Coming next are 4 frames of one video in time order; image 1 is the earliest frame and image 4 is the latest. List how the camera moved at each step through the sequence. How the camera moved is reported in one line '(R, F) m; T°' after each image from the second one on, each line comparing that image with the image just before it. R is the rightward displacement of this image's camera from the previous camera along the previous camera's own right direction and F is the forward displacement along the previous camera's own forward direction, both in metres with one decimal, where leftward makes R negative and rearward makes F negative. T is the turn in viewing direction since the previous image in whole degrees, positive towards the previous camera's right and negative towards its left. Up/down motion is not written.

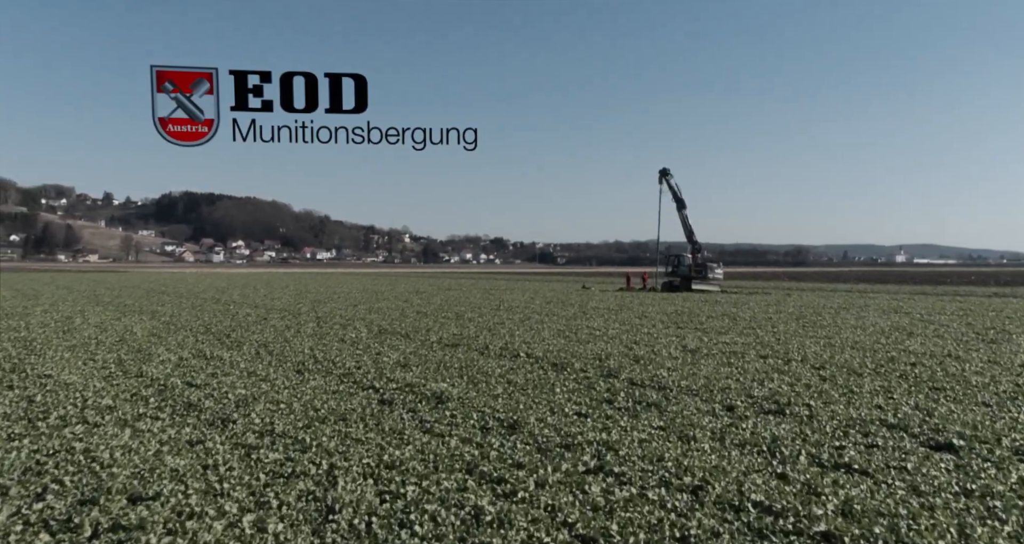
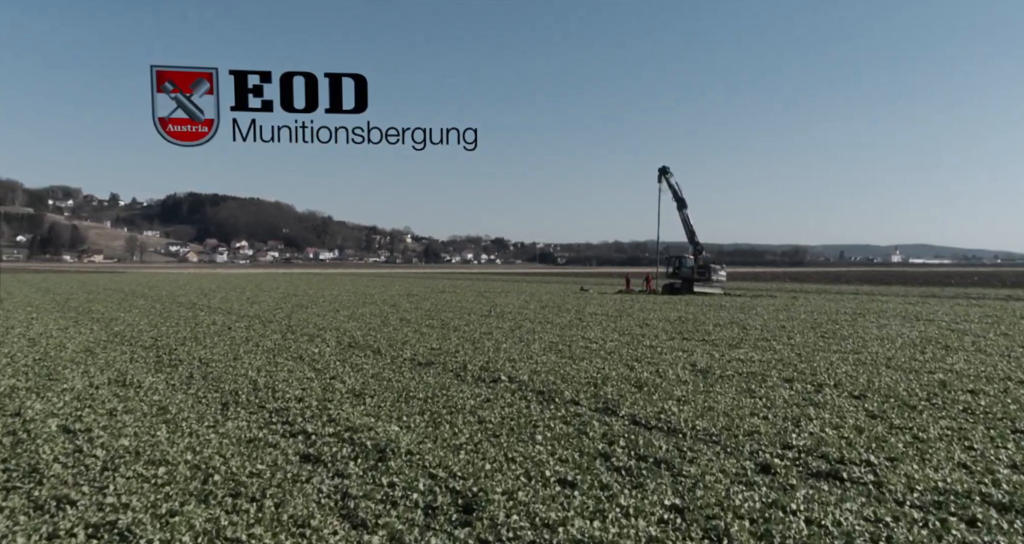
(+0.3, +1.7) m; 0°
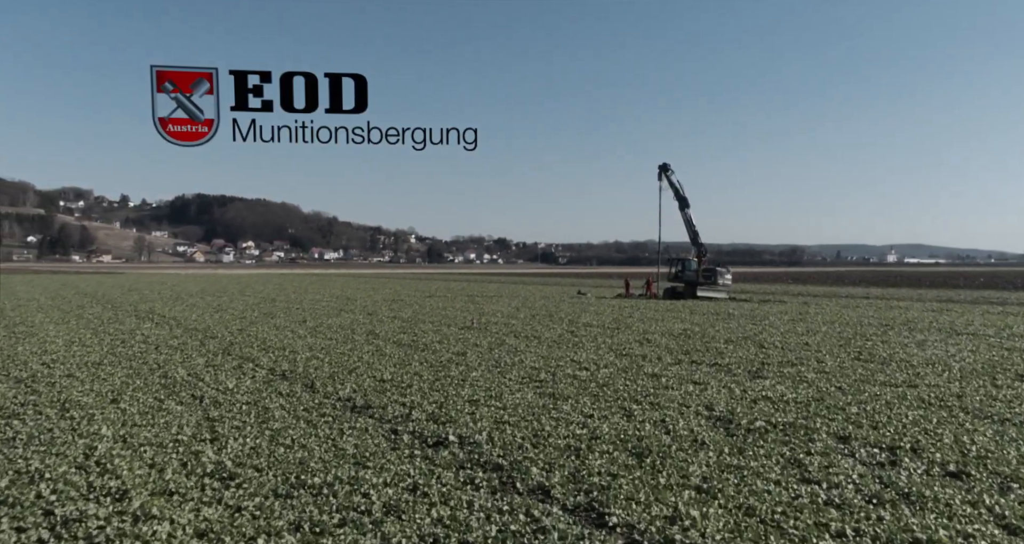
(+0.5, +2.7) m; 0°
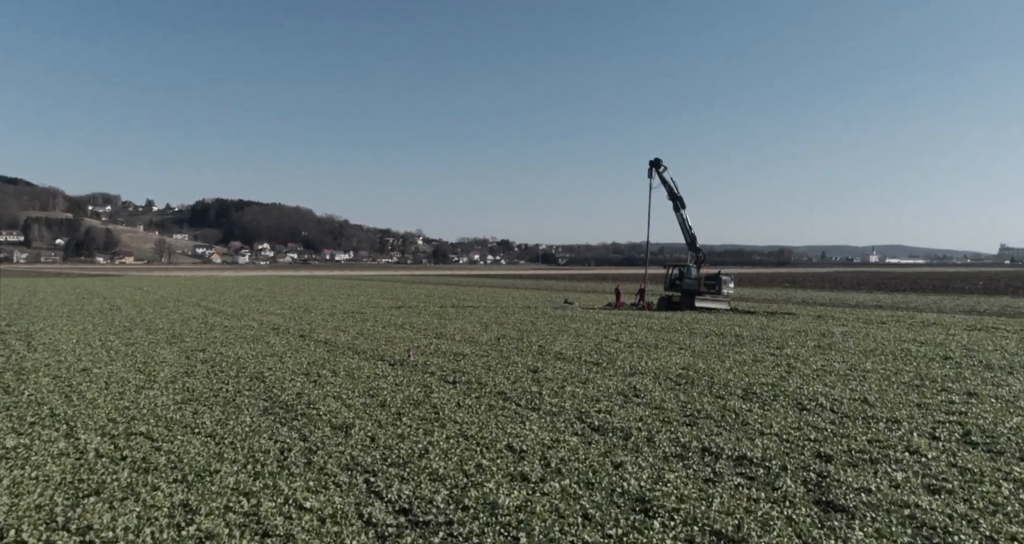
(+1.2, +5.4) m; 0°
